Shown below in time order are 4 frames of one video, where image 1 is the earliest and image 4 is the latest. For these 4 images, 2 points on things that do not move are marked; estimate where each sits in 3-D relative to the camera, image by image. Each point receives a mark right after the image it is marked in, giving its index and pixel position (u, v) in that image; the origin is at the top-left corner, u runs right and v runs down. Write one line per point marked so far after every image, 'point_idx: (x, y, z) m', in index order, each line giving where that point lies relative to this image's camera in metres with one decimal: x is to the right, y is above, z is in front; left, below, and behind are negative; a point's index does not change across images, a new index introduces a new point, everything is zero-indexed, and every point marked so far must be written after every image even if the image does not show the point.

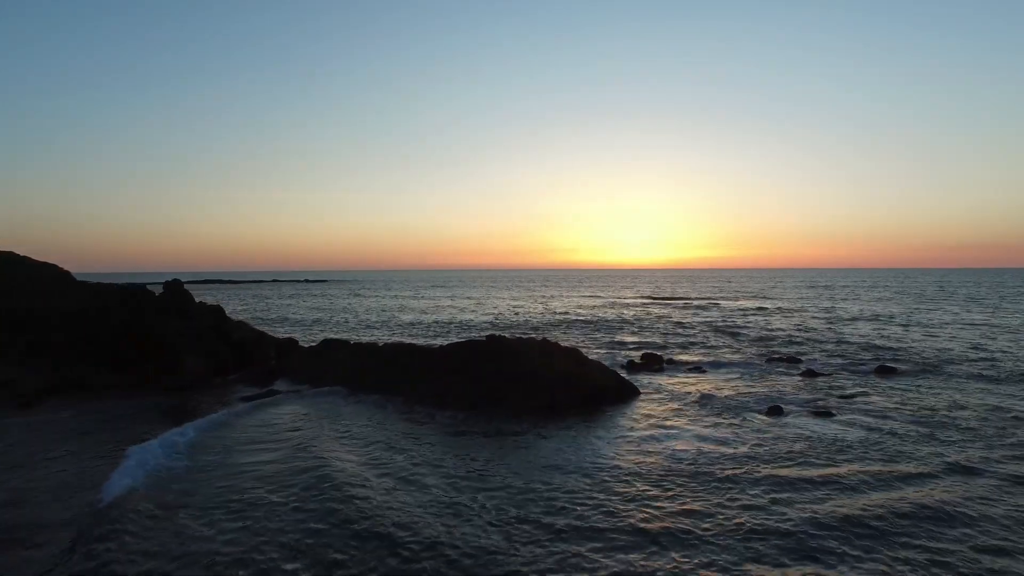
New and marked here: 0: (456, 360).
0: (-1.9, -2.4, +18.2) m
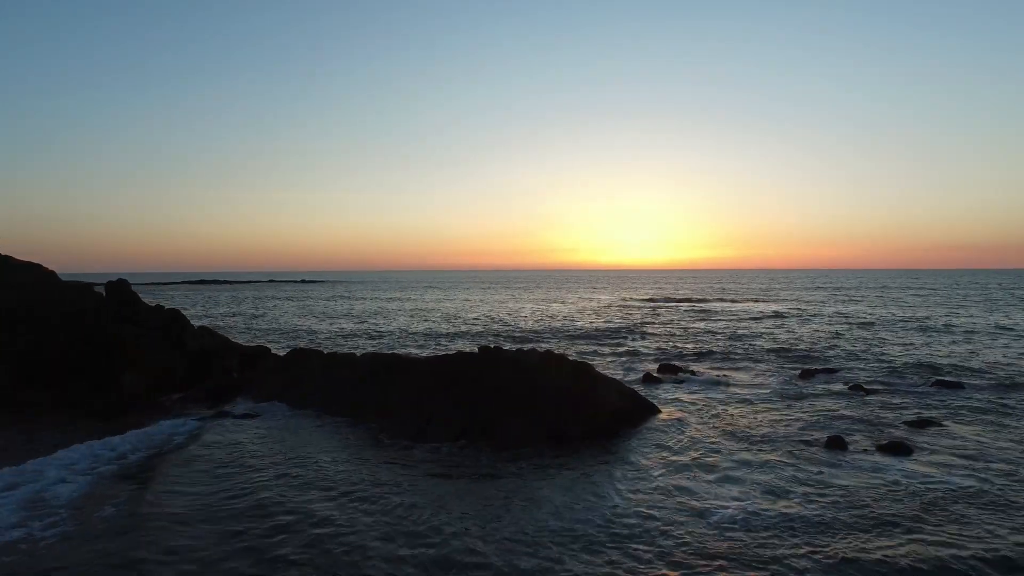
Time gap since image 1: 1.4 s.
0: (-1.9, -2.5, +15.2) m
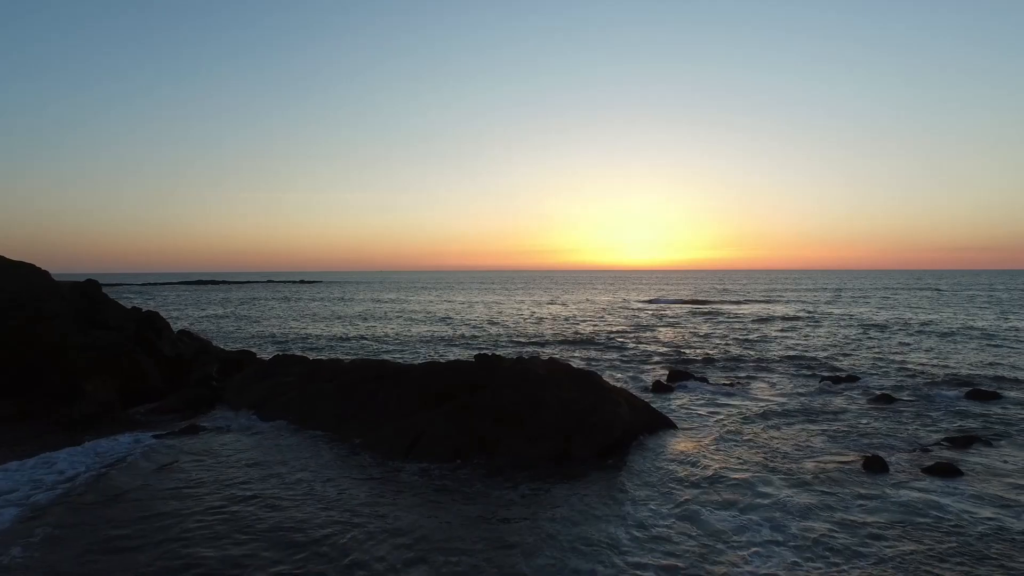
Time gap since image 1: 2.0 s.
0: (-1.9, -2.6, +13.8) m
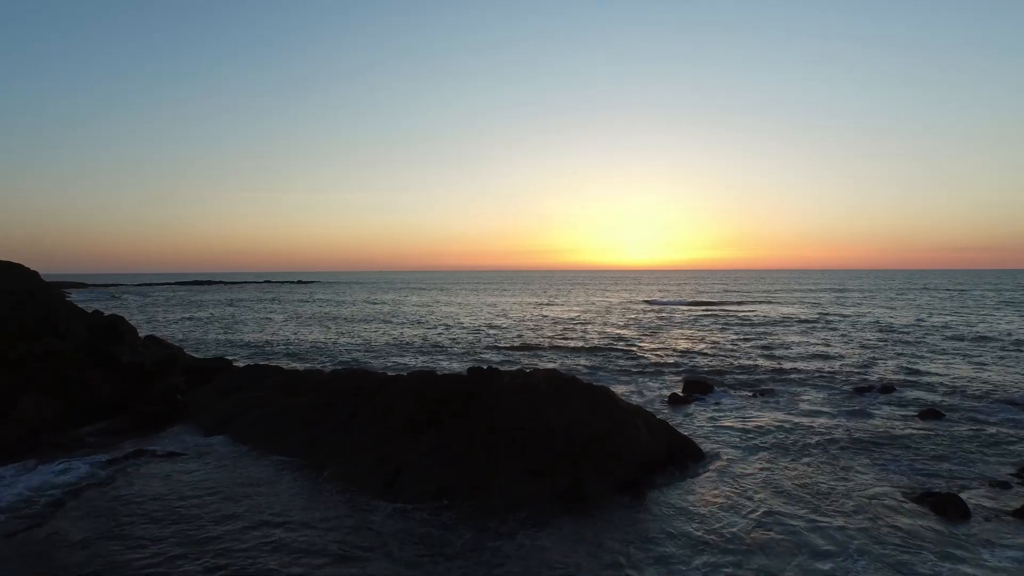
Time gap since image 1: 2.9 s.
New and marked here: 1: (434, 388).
0: (-1.9, -2.6, +11.9) m
1: (-1.7, -2.2, +12.3) m
